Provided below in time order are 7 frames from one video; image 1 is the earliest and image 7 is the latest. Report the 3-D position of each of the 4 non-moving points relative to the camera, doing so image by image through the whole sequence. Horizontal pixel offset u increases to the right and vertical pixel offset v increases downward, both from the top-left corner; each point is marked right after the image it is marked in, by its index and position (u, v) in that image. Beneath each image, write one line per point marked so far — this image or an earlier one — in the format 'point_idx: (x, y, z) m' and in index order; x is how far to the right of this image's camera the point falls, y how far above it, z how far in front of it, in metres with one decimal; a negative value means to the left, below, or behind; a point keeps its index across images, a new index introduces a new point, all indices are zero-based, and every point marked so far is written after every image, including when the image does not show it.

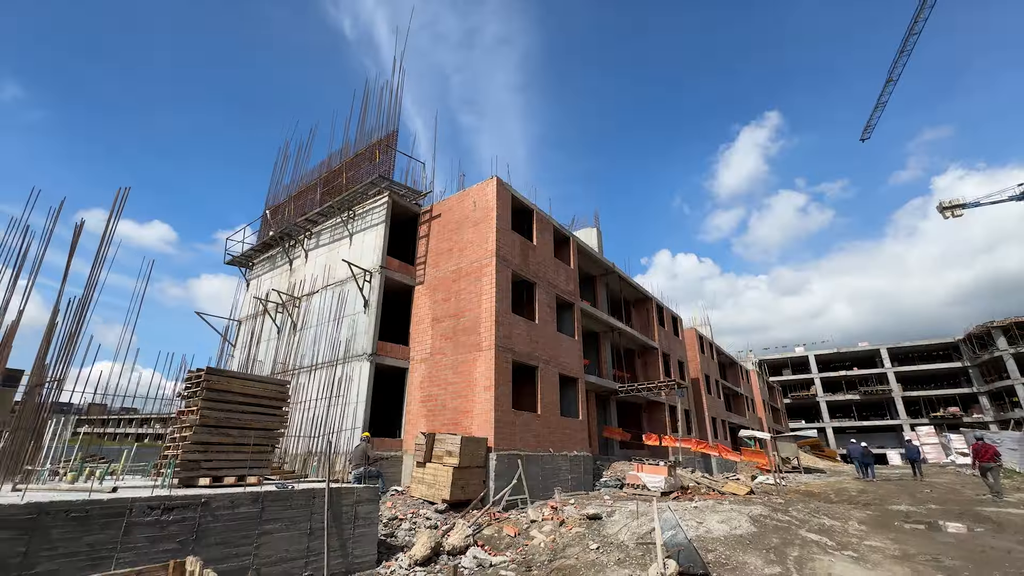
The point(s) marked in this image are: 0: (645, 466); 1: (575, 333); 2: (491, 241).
0: (+4.2, -5.6, +15.2) m
1: (+2.4, -1.7, +18.6) m
2: (-0.7, +1.5, +15.5) m
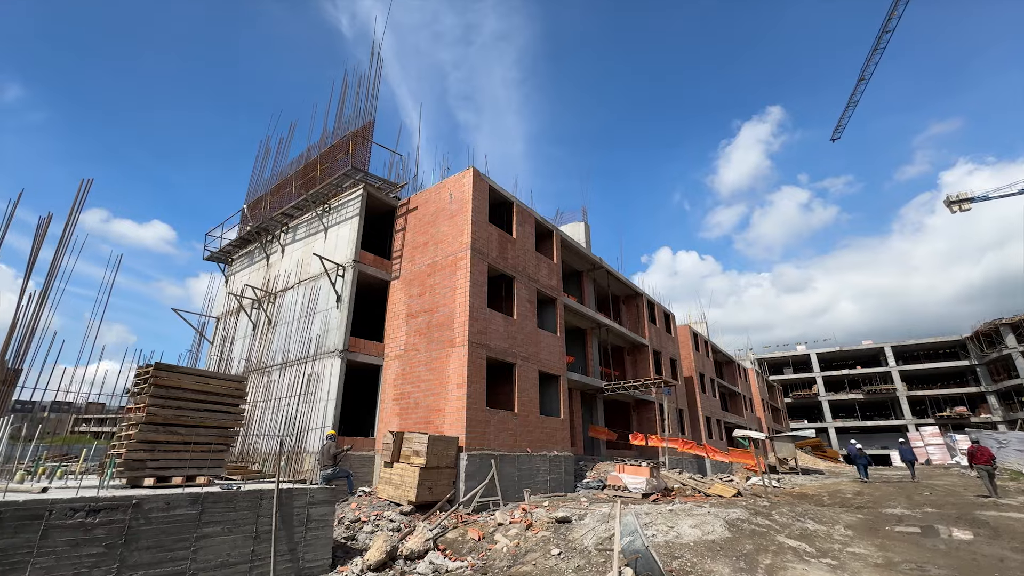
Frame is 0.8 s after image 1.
0: (+3.5, -5.4, +14.7) m
1: (+1.7, -1.5, +18.0) m
2: (-1.4, +1.7, +14.9) m
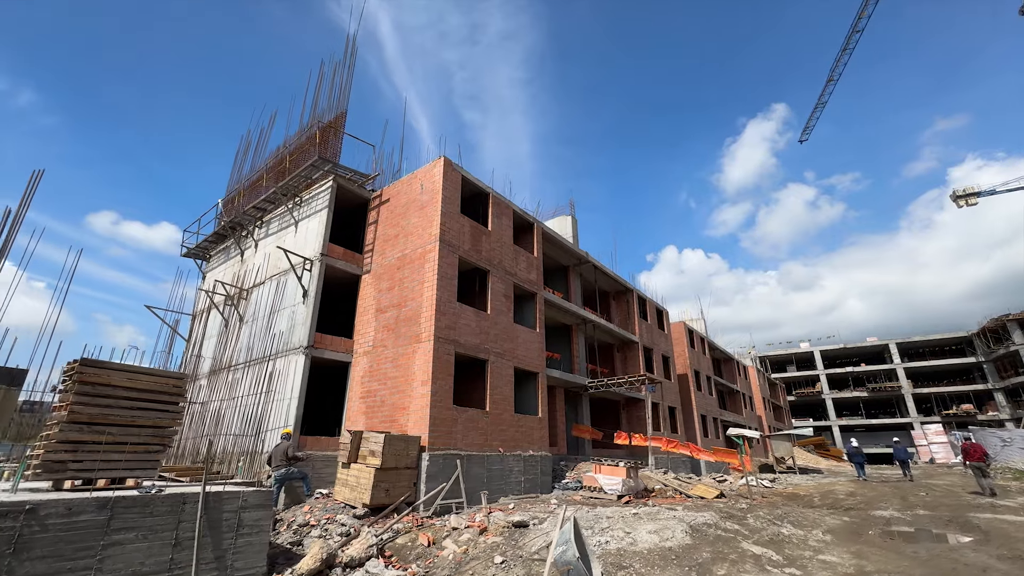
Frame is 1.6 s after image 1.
0: (+2.7, -5.2, +14.1) m
1: (+0.9, -1.3, +17.4) m
2: (-2.3, +1.9, +14.4) m
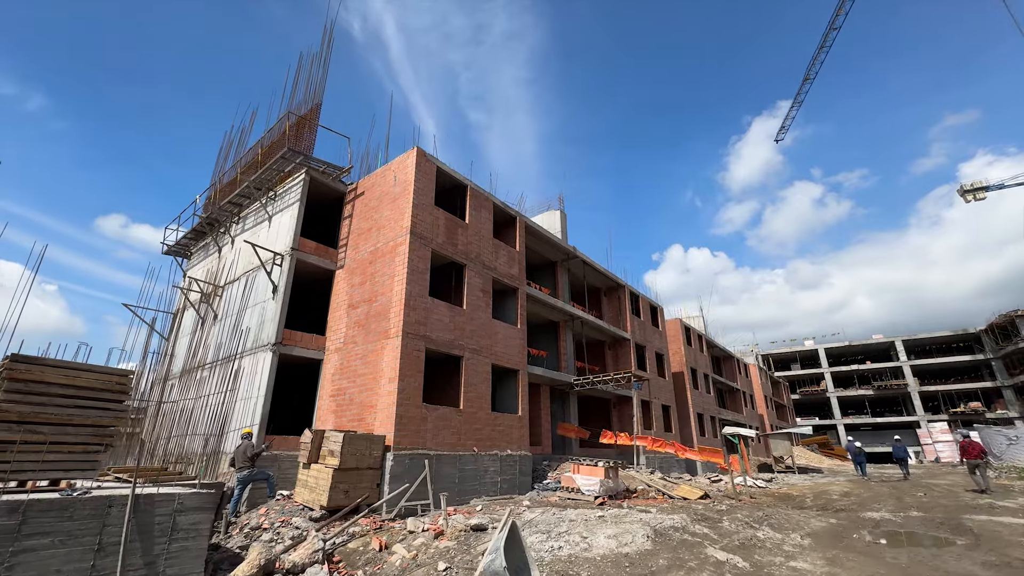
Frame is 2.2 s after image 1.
0: (+2.0, -5.0, +13.5) m
1: (+0.2, -1.2, +16.9) m
2: (-3.0, +2.0, +13.9) m
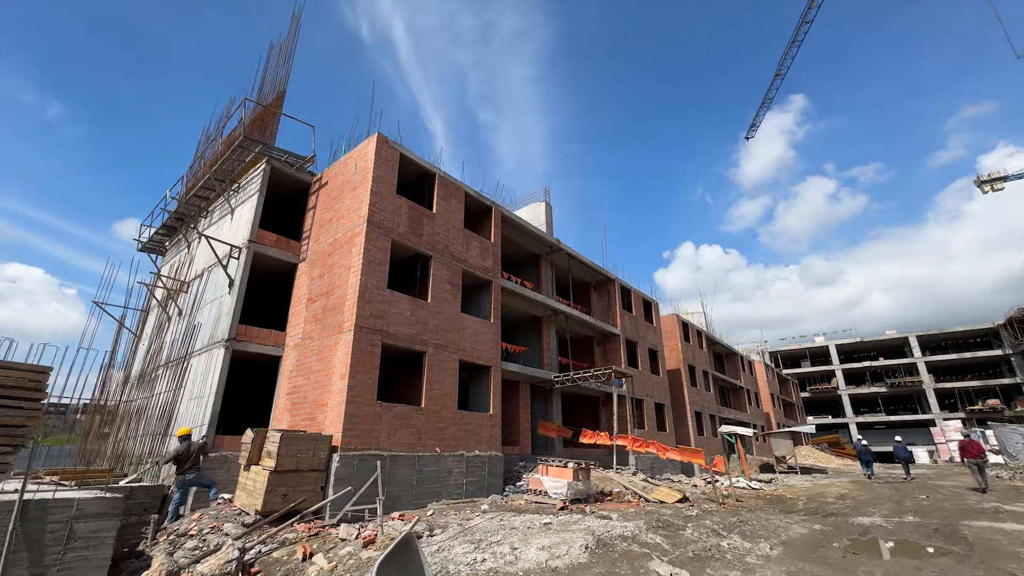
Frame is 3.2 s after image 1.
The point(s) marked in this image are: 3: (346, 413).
0: (+1.0, -4.8, +12.8) m
1: (-0.7, -0.9, +16.2) m
2: (-4.0, +2.2, +13.2) m
3: (-3.8, -2.9, +11.2) m
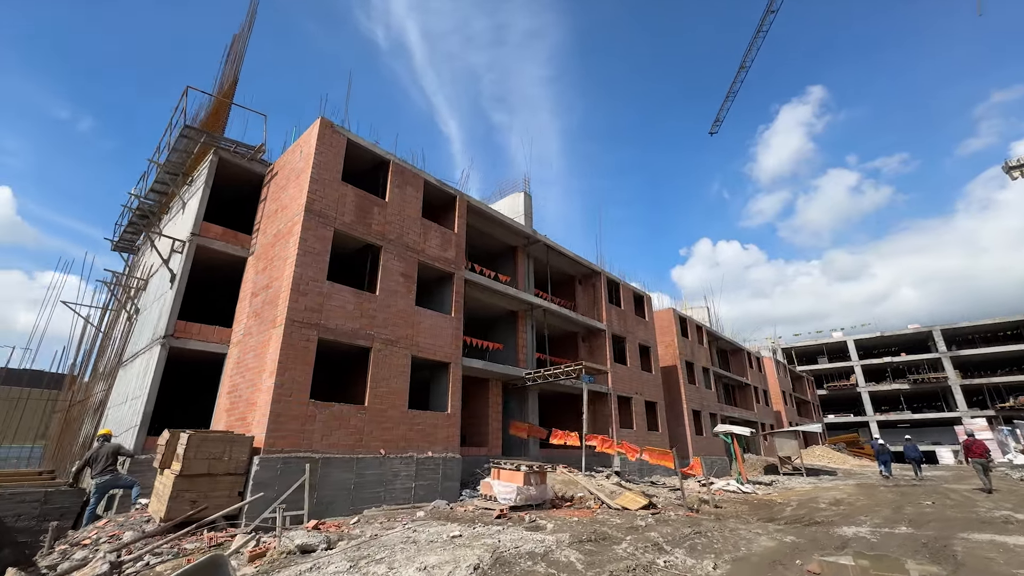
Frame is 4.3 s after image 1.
0: (-0.2, -4.5, +11.8) m
1: (-1.9, -0.7, +15.3) m
2: (-5.4, +2.4, +12.5) m
3: (-5.2, -2.7, +10.4) m
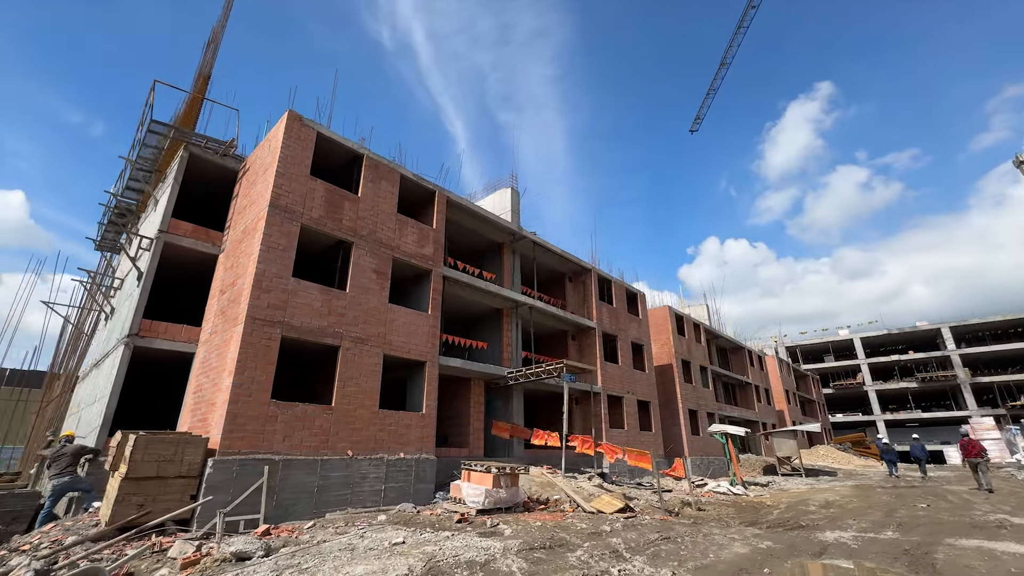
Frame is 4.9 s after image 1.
0: (-0.9, -4.4, +11.4) m
1: (-2.6, -0.6, +14.9) m
2: (-6.1, +2.5, +12.2) m
3: (-5.9, -2.6, +10.1) m
